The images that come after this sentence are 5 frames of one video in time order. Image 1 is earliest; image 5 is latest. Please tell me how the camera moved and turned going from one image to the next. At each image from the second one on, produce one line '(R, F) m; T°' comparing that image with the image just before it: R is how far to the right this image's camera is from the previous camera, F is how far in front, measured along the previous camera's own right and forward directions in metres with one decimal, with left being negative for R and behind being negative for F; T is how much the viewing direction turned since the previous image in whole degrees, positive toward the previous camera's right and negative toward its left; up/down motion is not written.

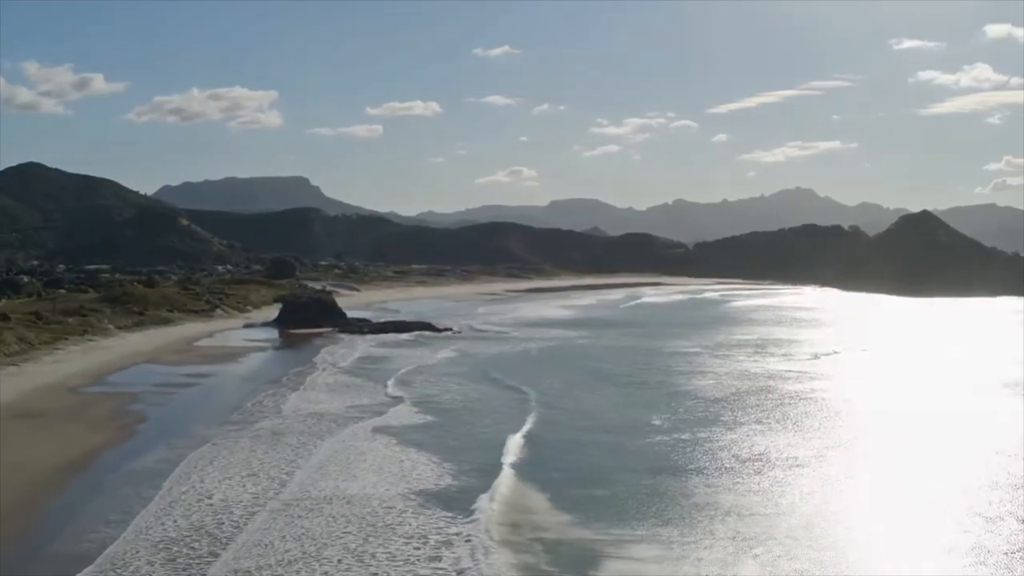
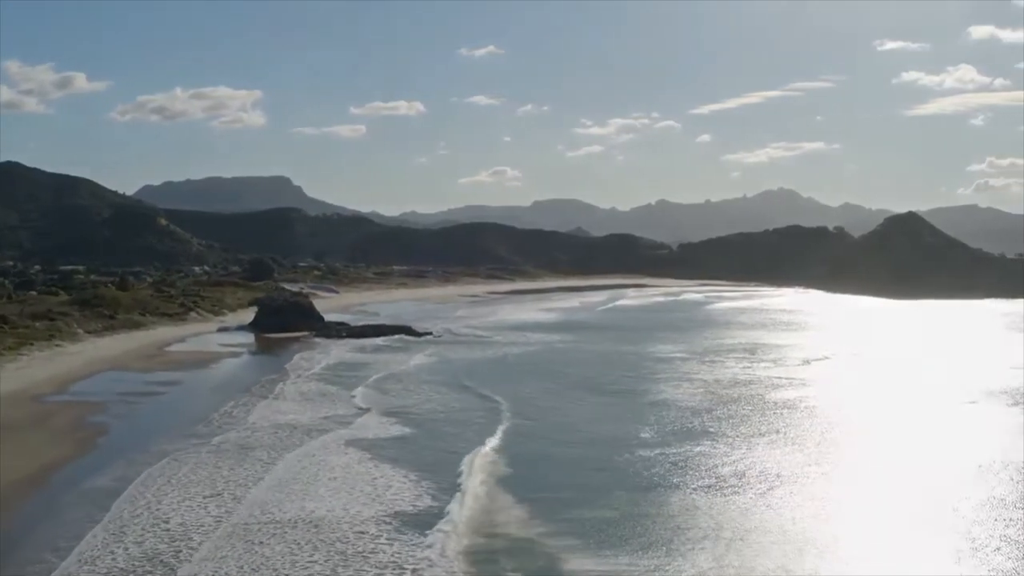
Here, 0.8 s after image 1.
(0.0, +0.6) m; +1°
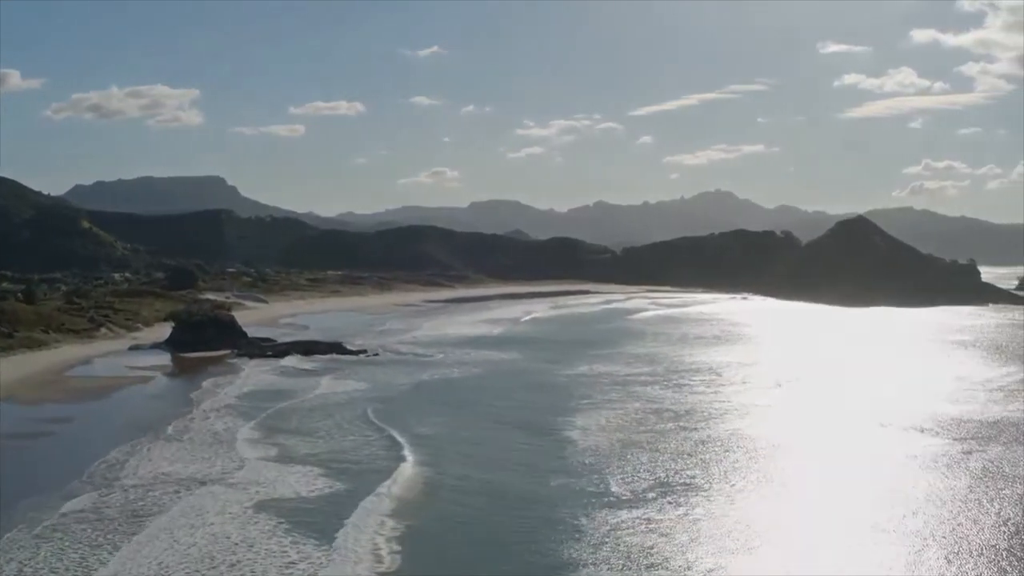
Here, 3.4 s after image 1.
(-0.1, +1.8) m; +4°
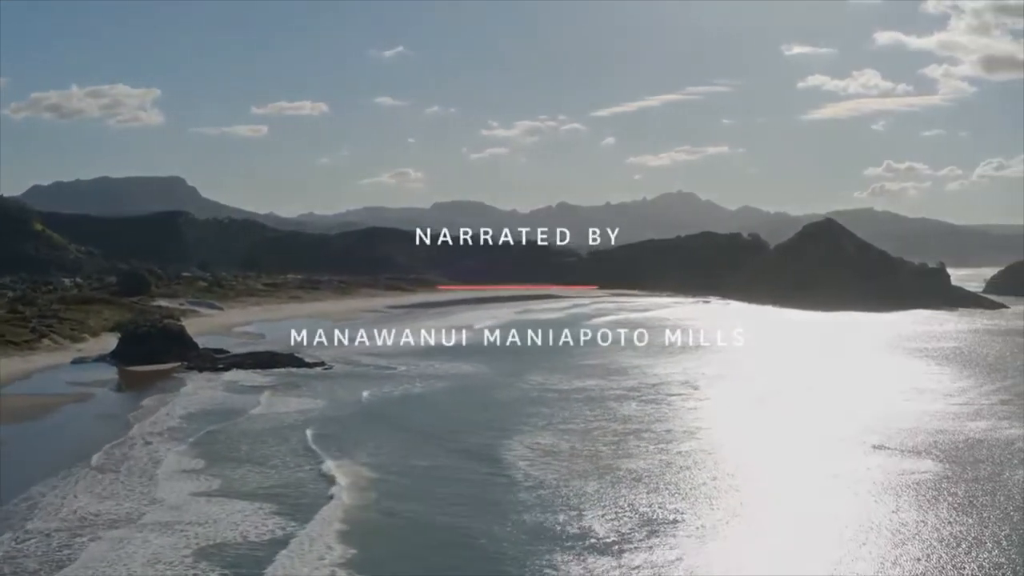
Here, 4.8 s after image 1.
(-0.1, +0.9) m; +2°
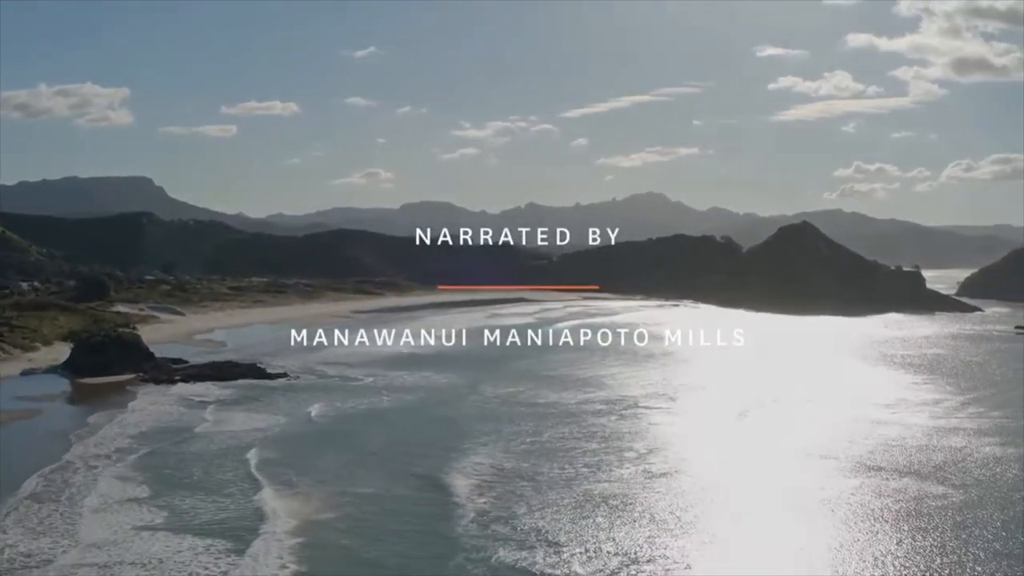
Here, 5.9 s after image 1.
(0.0, +0.7) m; +2°
